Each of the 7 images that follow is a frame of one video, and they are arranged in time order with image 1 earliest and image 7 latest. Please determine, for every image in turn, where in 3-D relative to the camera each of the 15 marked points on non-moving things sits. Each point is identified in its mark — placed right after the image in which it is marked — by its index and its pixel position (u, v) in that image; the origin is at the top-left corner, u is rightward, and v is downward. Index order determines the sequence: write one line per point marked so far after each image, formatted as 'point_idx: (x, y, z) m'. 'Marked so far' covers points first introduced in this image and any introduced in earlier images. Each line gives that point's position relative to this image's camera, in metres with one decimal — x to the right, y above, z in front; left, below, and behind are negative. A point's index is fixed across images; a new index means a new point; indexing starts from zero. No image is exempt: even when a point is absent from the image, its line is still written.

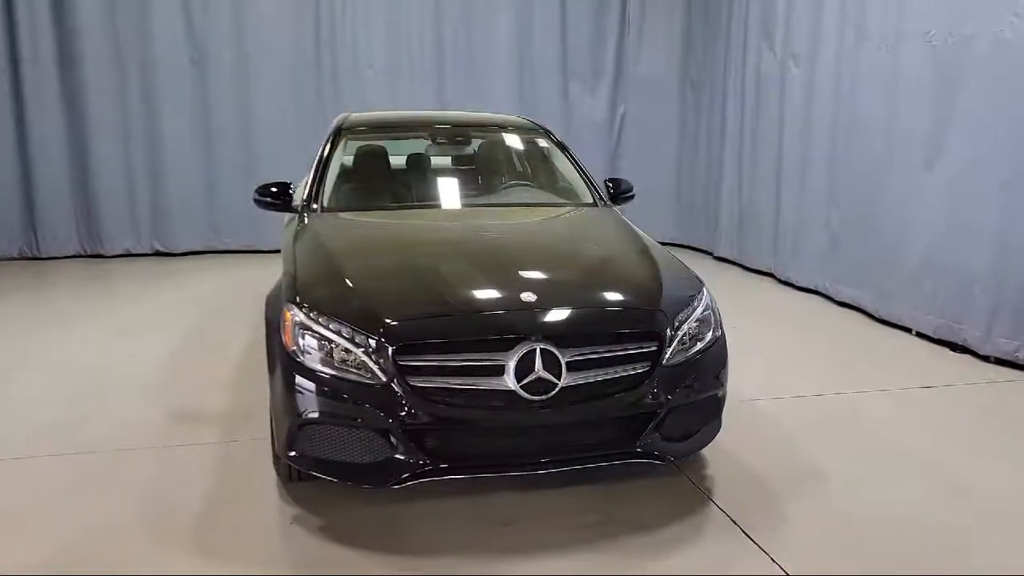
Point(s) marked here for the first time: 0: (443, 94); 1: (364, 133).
0: (-0.6, +1.8, +7.6) m
1: (-0.7, +0.7, +3.8) m
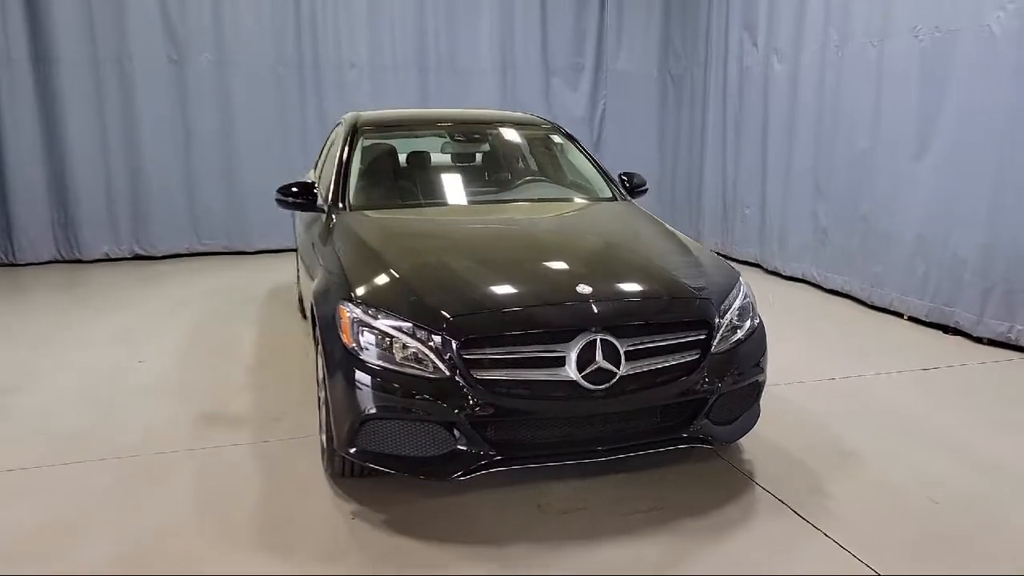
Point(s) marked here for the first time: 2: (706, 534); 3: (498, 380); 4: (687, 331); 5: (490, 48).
0: (-0.8, +1.8, +7.6) m
1: (-0.6, +0.7, +3.8) m
2: (+0.6, -0.7, +2.4) m
3: (0.0, -0.3, +2.3) m
4: (+0.5, -0.1, +2.5) m
5: (-0.2, +2.2, +7.6) m
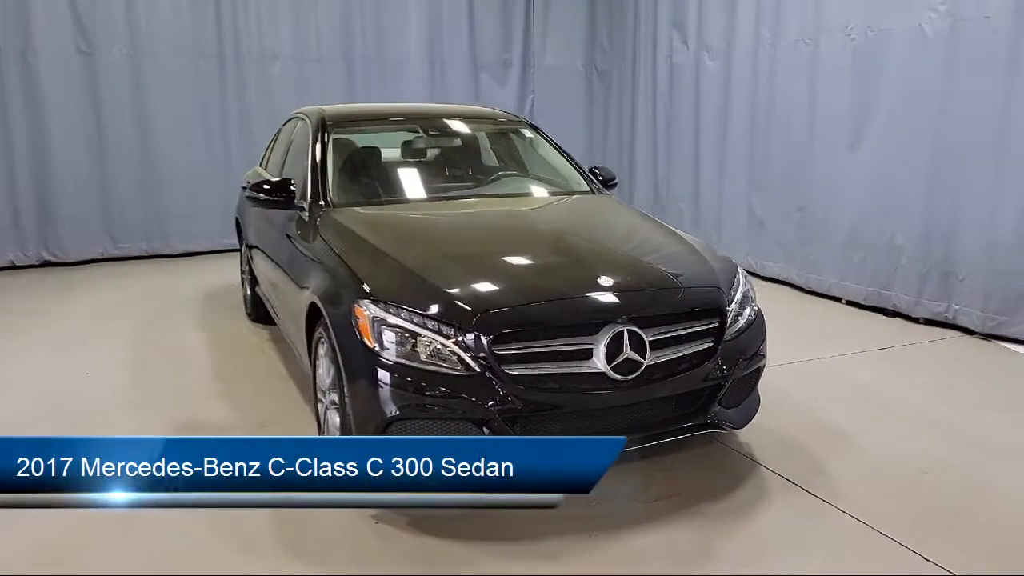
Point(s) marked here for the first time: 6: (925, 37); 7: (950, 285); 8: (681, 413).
0: (-1.4, +1.8, +7.4) m
1: (-0.7, +0.7, +3.7) m
2: (+0.6, -0.7, +2.5) m
3: (+0.1, -0.2, +2.3) m
4: (+0.6, -0.1, +2.5) m
5: (-0.8, +2.2, +7.5) m
6: (+2.2, +1.4, +4.5) m
7: (+2.3, 0.0, +4.5) m
8: (+0.5, -0.4, +2.5) m
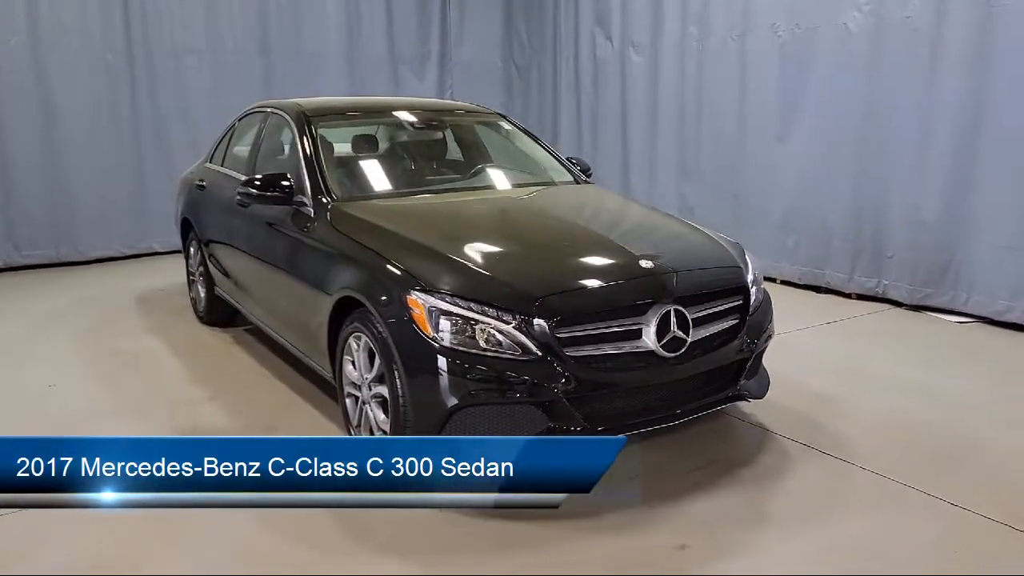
0: (-2.1, +1.8, +7.2) m
1: (-0.8, +0.8, +3.7) m
2: (+0.8, -0.6, +2.6) m
3: (+0.2, -0.2, +2.4) m
4: (+0.7, 0.0, +2.7) m
5: (-1.6, +2.2, +7.4) m
6: (+2.0, +1.5, +4.9) m
7: (+2.1, +0.1, +4.9) m
8: (+0.7, -0.3, +2.7) m
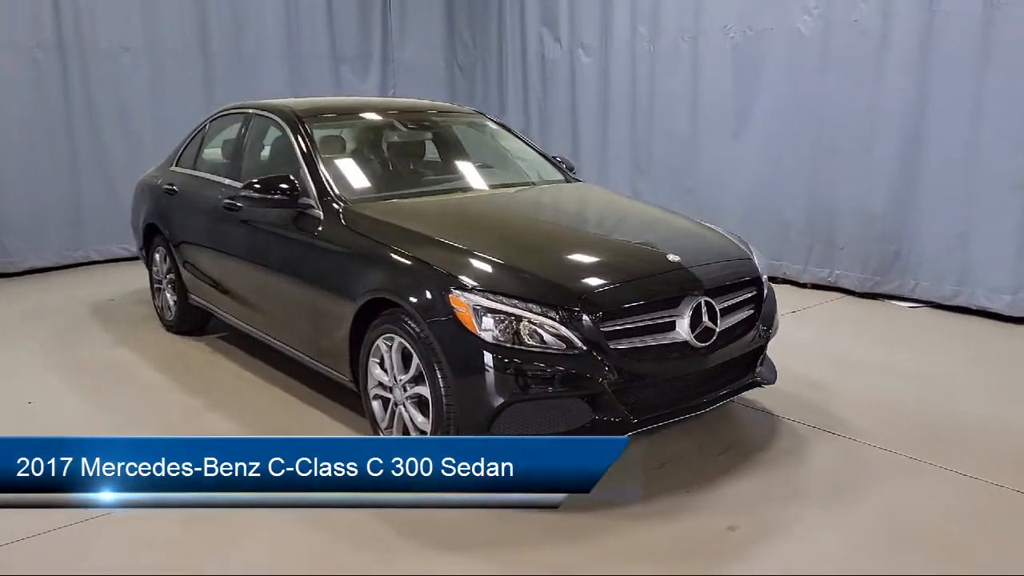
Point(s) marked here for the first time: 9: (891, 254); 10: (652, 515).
0: (-2.5, +1.7, +7.0) m
1: (-0.8, +0.7, +3.6) m
2: (+0.9, -0.6, +2.8) m
3: (+0.3, -0.2, +2.5) m
4: (+0.8, 0.0, +2.8) m
5: (-2.0, +2.2, +7.2) m
6: (+1.8, +1.5, +5.1) m
7: (+2.0, +0.2, +5.1) m
8: (+0.8, -0.3, +2.8) m
9: (+2.2, +0.2, +4.8) m
10: (+0.4, -0.7, +2.4) m
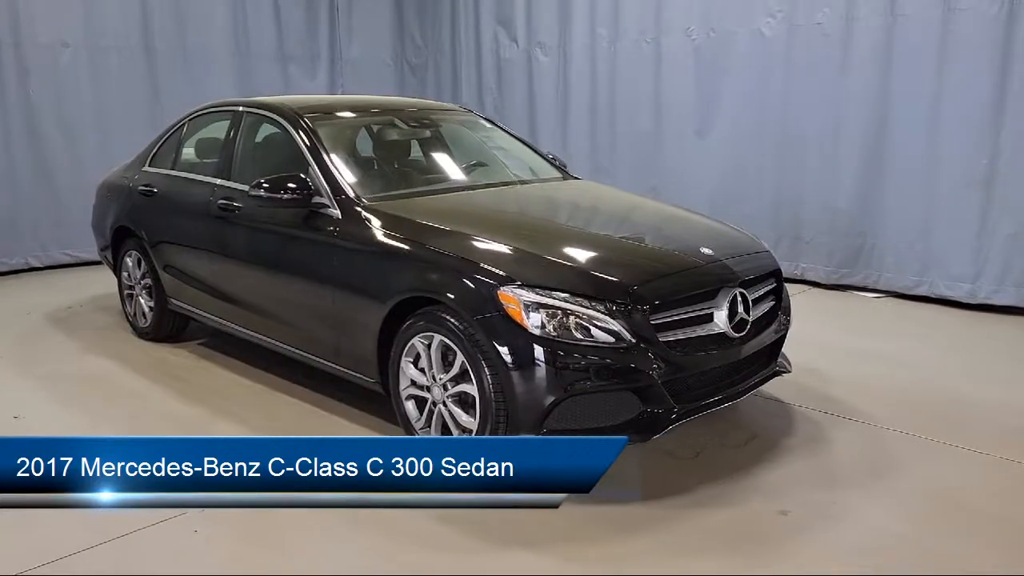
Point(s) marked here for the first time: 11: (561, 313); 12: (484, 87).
0: (-2.9, +1.7, +6.7) m
1: (-0.8, +0.7, +3.6) m
2: (+1.0, -0.5, +2.9) m
3: (+0.5, -0.2, +2.5) m
4: (+0.9, 0.0, +2.9) m
5: (-2.4, +2.1, +7.0) m
6: (+1.6, +1.6, +5.3) m
7: (+1.8, +0.3, +5.3) m
8: (+0.9, -0.3, +2.9) m
9: (+2.1, +0.3, +5.1) m
10: (+0.6, -0.6, +2.5) m
11: (+0.1, -0.1, +2.4) m
12: (-0.3, +1.7, +7.2) m
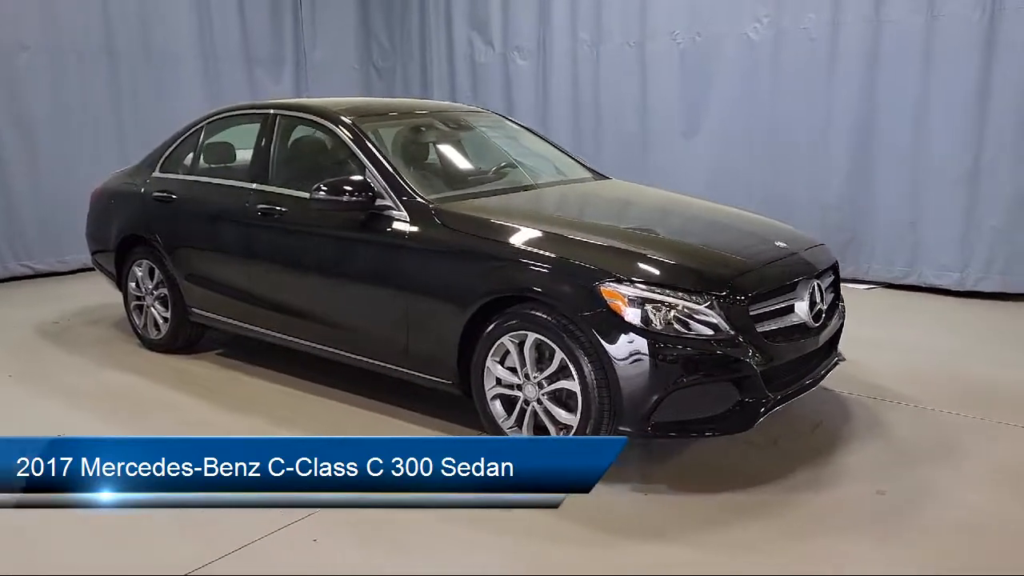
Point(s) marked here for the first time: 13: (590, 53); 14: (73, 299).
0: (-3.0, +1.6, +6.4) m
1: (-0.7, +0.7, +3.5) m
2: (+1.3, -0.5, +3.0) m
3: (+0.8, -0.1, +2.6) m
4: (+1.1, +0.1, +3.0) m
5: (-2.6, +2.0, +6.8) m
6: (+1.6, +1.6, +5.5) m
7: (+1.8, +0.3, +5.5) m
8: (+1.1, -0.2, +3.0) m
9: (+2.1, +0.3, +5.3) m
10: (+0.9, -0.6, +2.6) m
11: (+0.5, -0.1, +2.5) m
12: (-0.5, +1.7, +7.2) m
13: (+0.6, +1.8, +6.3) m
14: (-2.8, -0.1, +5.3) m
